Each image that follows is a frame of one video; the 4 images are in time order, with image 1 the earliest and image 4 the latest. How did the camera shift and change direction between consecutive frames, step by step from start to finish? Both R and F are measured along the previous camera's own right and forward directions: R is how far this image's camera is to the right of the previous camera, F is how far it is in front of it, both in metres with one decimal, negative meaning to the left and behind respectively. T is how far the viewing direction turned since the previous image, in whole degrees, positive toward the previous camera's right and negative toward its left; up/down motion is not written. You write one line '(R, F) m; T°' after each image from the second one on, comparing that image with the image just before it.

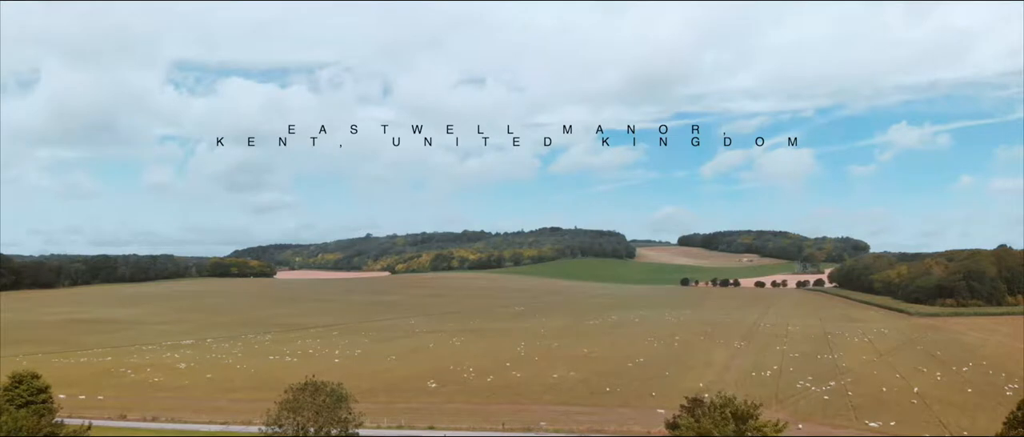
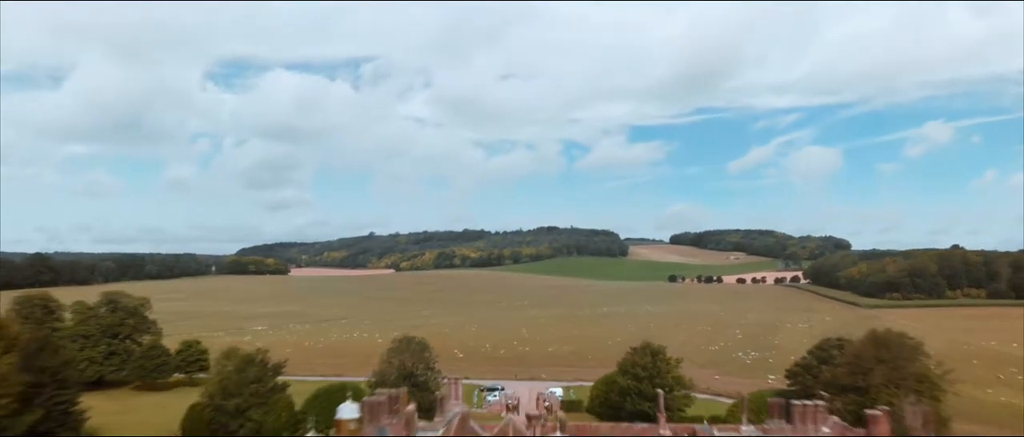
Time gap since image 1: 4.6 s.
(-0.5, -8.0) m; 0°
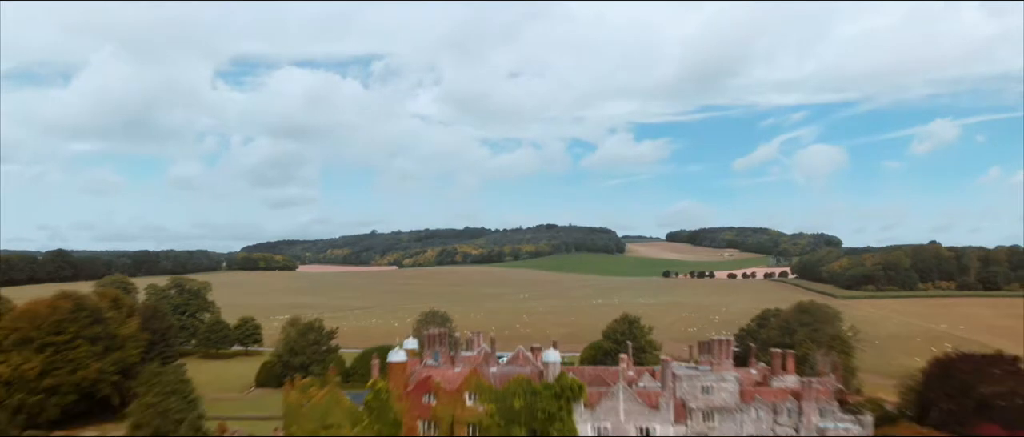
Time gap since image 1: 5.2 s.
(-0.3, -4.6) m; 0°
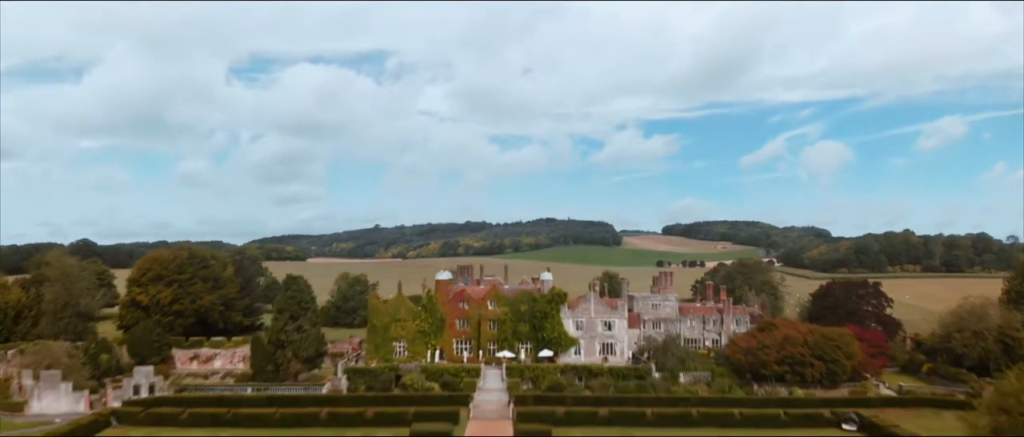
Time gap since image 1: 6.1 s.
(-0.2, -6.0) m; 0°
